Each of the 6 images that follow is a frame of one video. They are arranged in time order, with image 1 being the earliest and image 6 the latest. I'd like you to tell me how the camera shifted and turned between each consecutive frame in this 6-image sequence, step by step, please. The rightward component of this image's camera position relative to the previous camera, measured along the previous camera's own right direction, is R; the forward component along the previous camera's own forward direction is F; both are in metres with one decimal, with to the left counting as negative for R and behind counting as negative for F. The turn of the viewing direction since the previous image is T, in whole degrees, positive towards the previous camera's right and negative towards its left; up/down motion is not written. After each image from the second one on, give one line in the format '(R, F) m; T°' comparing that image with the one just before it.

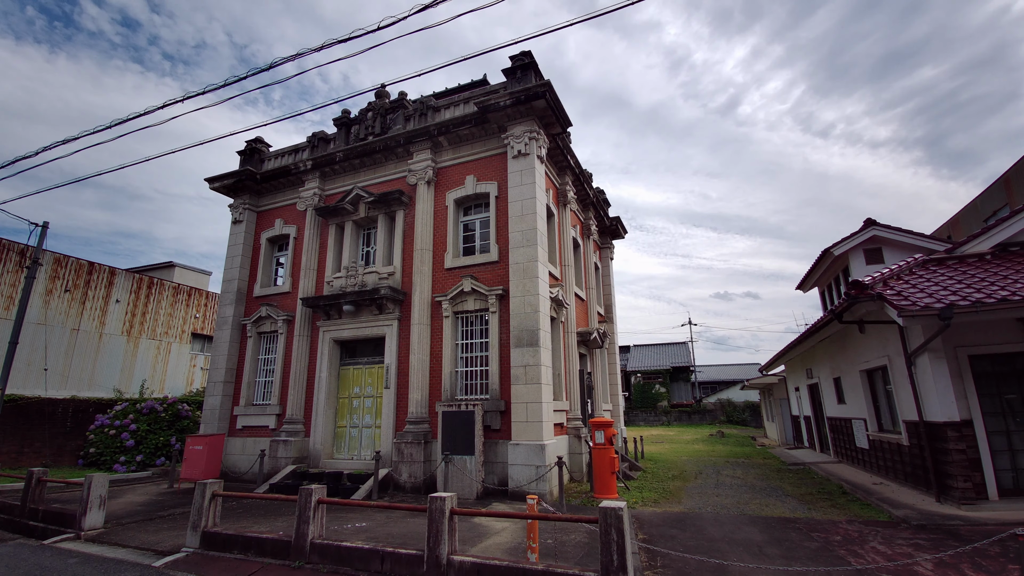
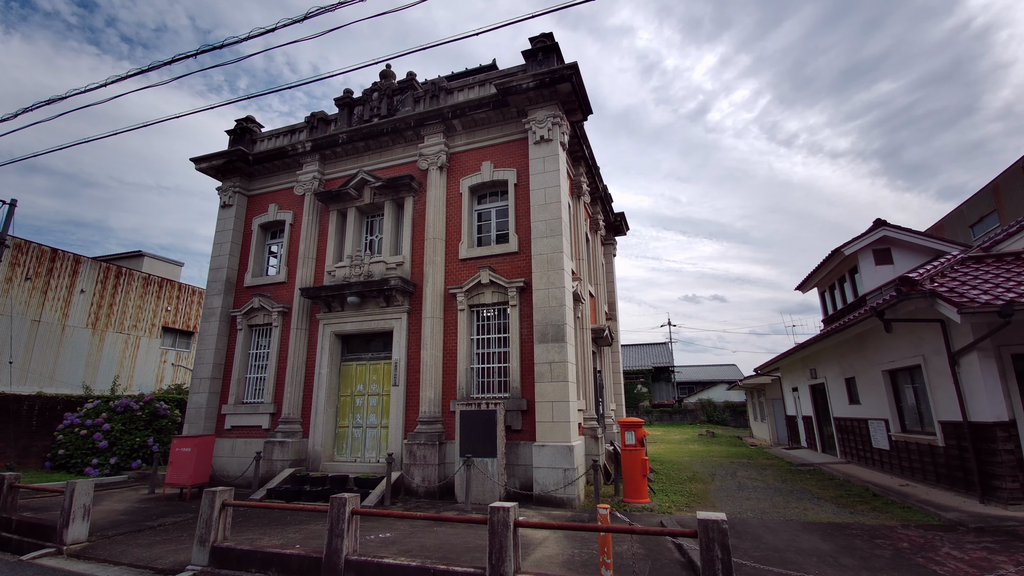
(-1.1, +0.7) m; +3°
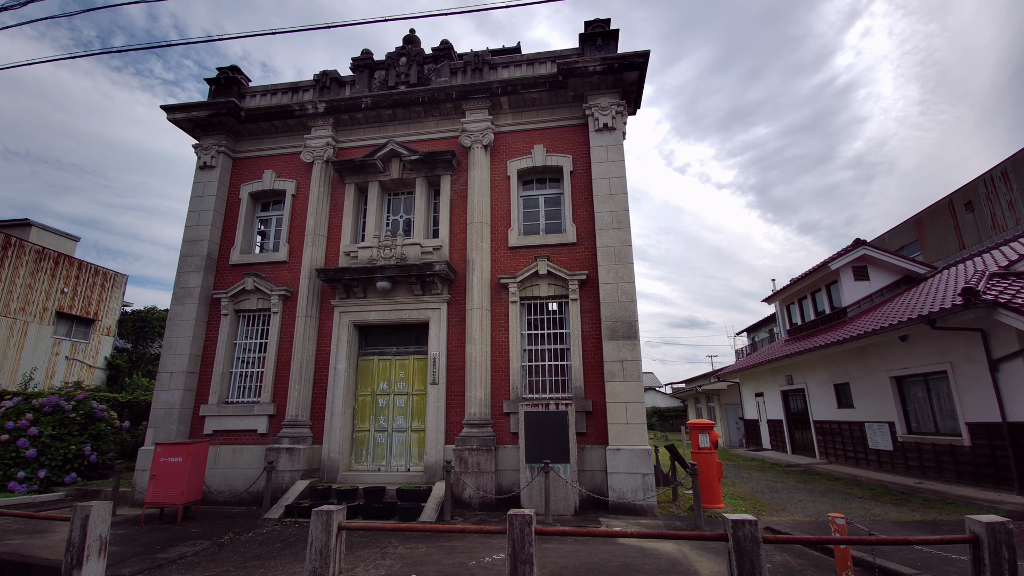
(-3.1, +1.1) m; +11°
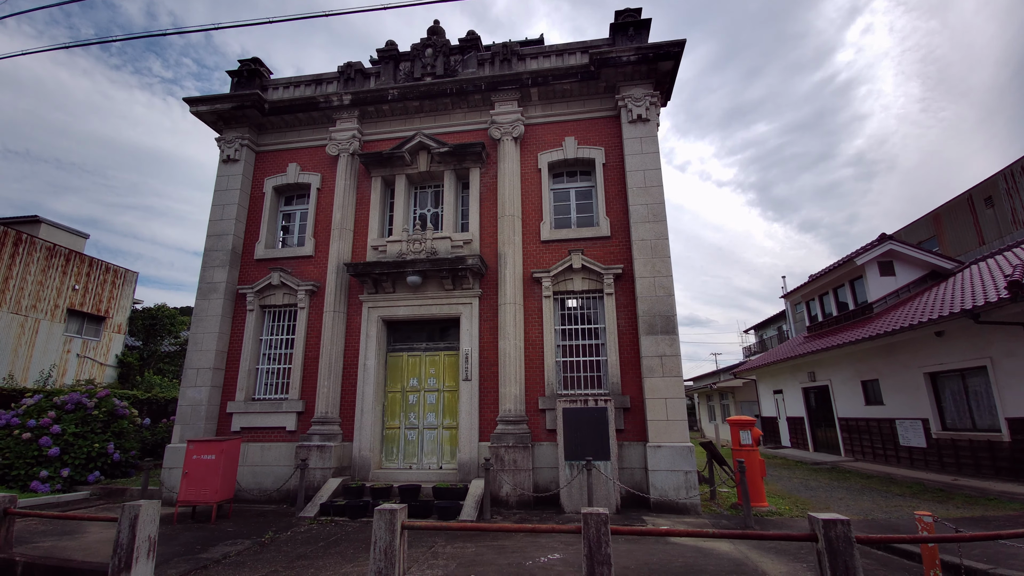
(-0.7, +0.2) m; 0°
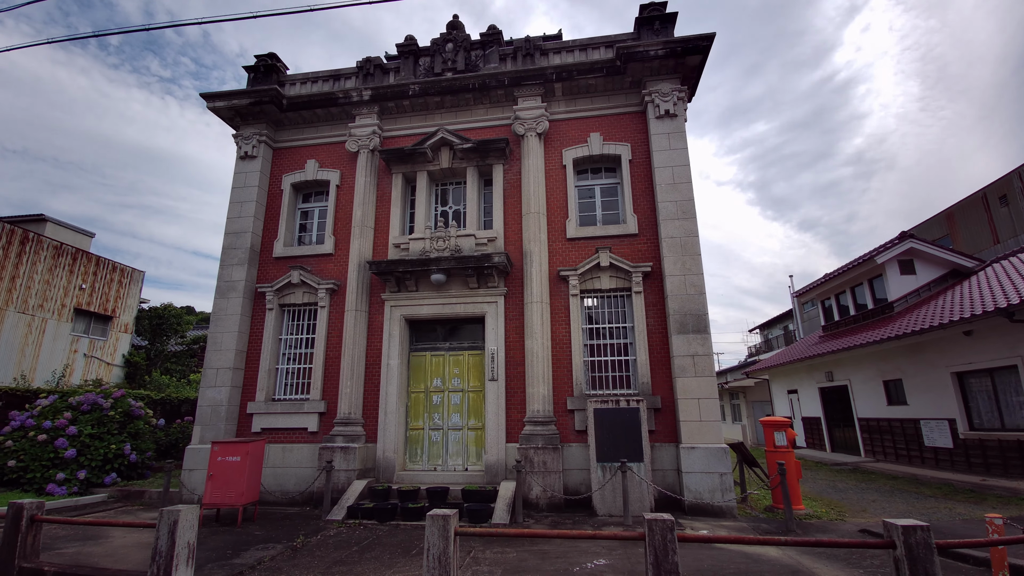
(-0.6, +0.2) m; 0°
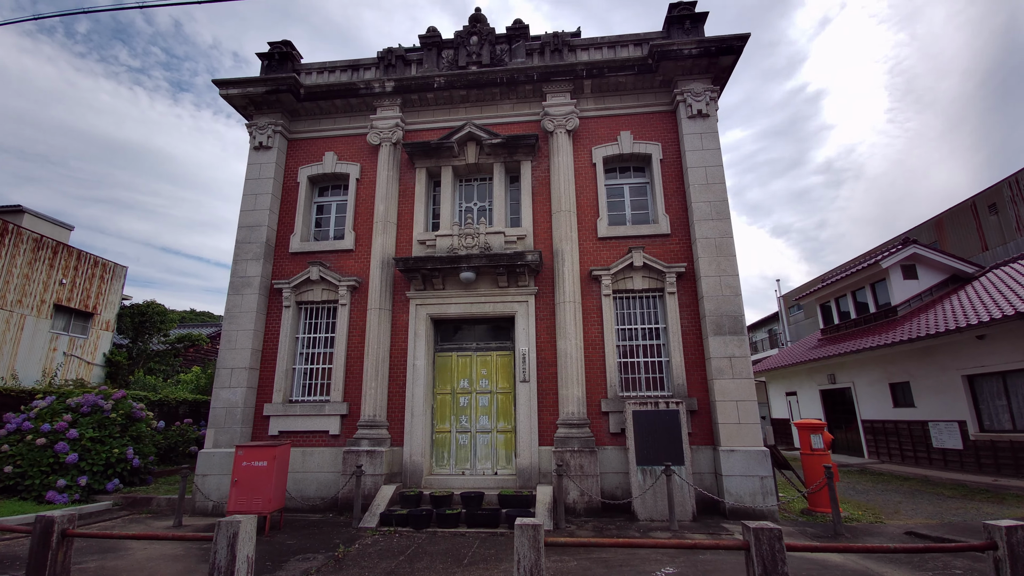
(-1.1, +0.3) m; +2°
